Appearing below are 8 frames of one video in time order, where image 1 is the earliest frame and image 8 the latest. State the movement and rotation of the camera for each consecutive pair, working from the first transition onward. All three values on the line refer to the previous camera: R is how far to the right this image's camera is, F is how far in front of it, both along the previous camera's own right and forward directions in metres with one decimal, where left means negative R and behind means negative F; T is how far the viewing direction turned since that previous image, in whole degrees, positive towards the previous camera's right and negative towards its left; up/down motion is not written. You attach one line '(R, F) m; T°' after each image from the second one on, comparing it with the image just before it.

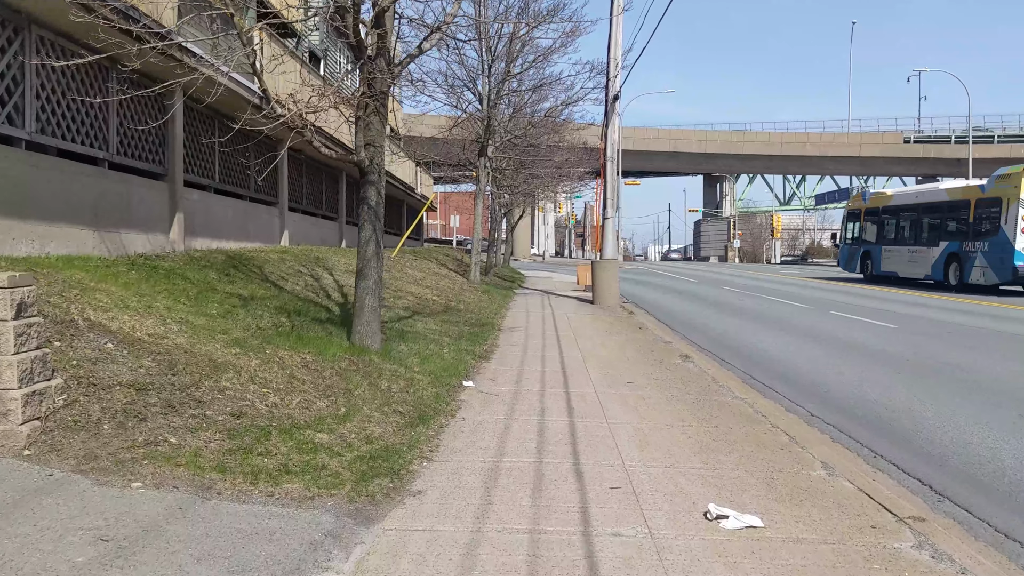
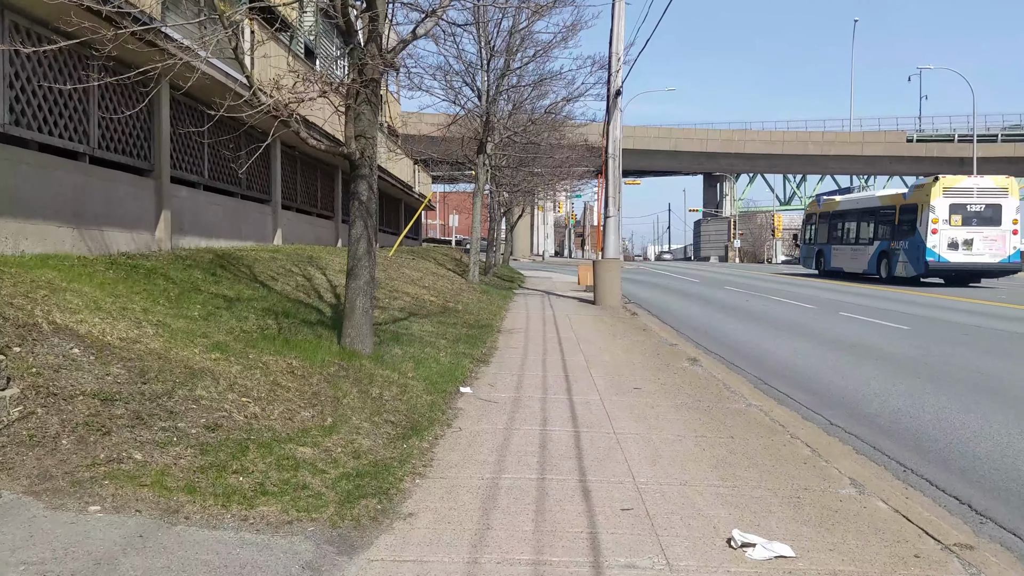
(0.0, +0.5) m; 0°
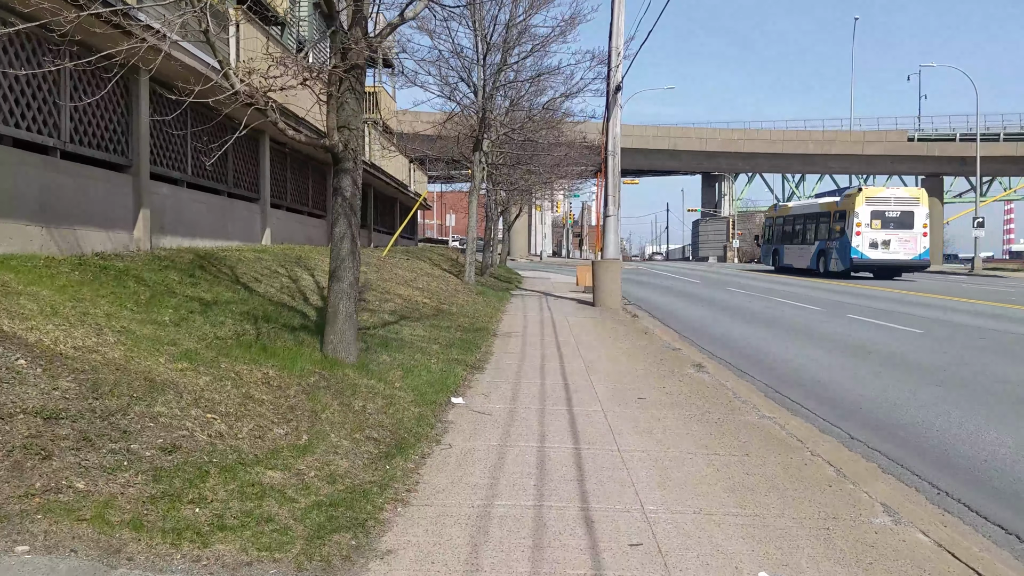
(0.0, +0.6) m; 0°
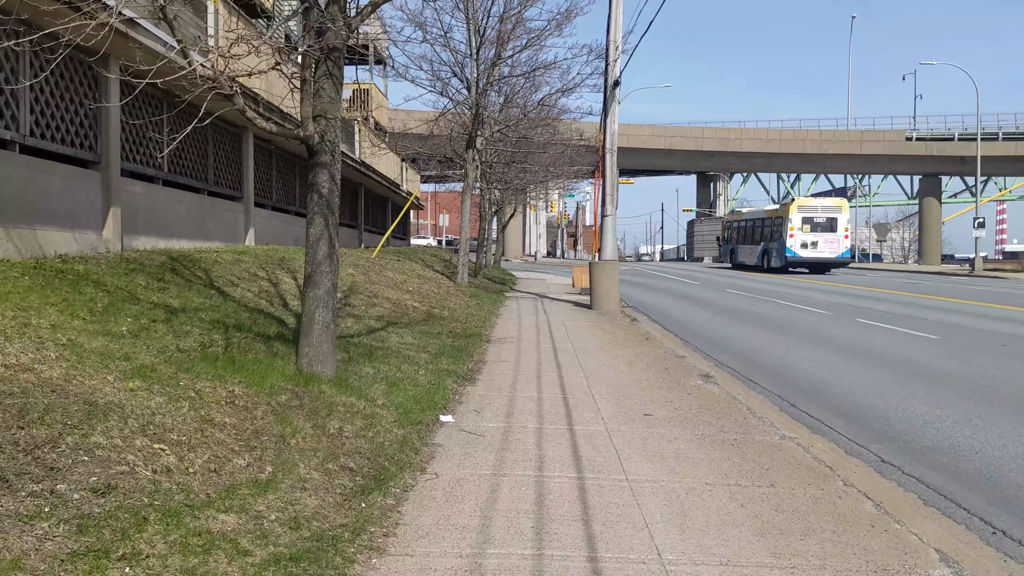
(0.0, +0.7) m; 0°
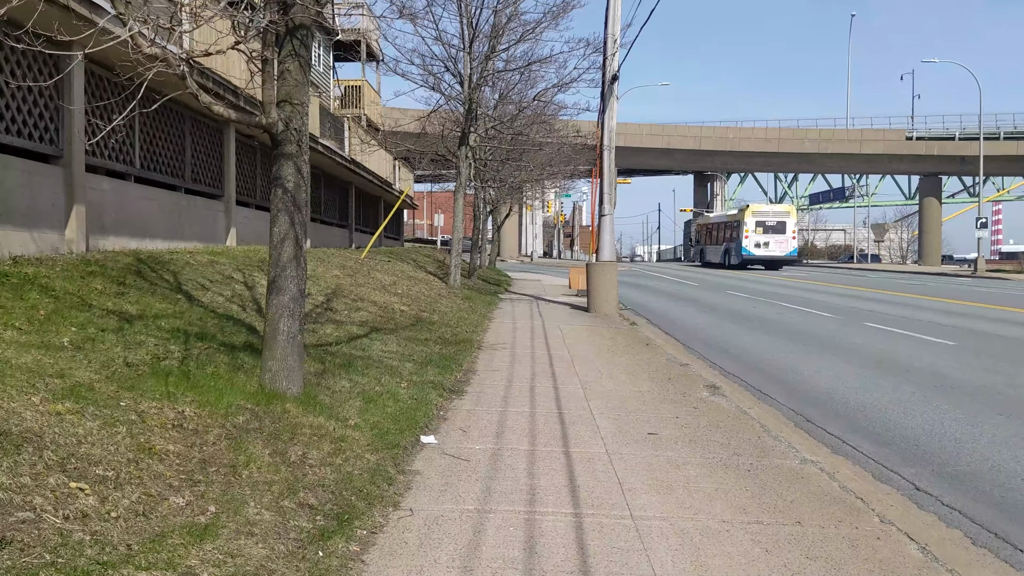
(0.0, +0.7) m; 0°
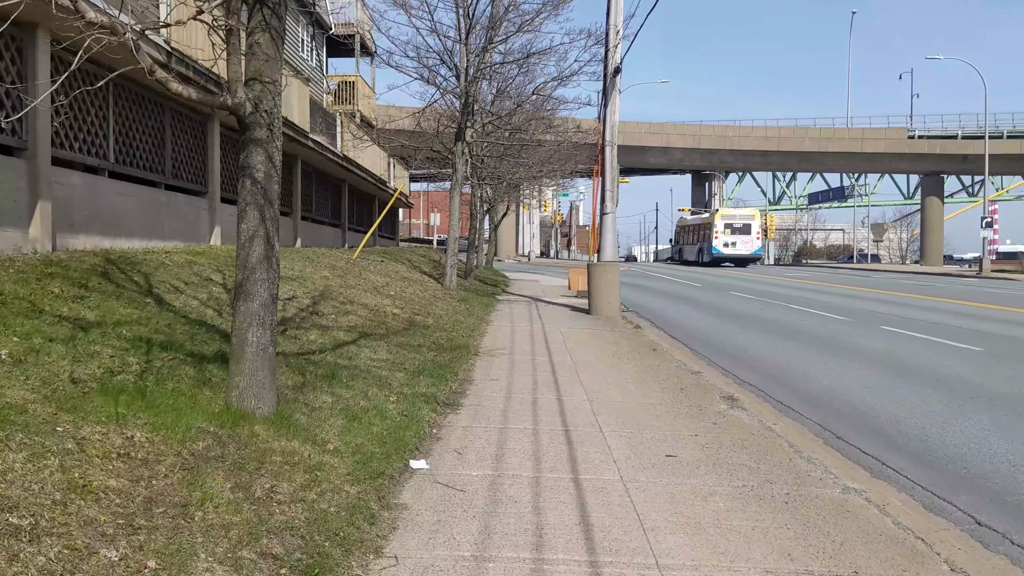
(0.0, +0.7) m; 0°
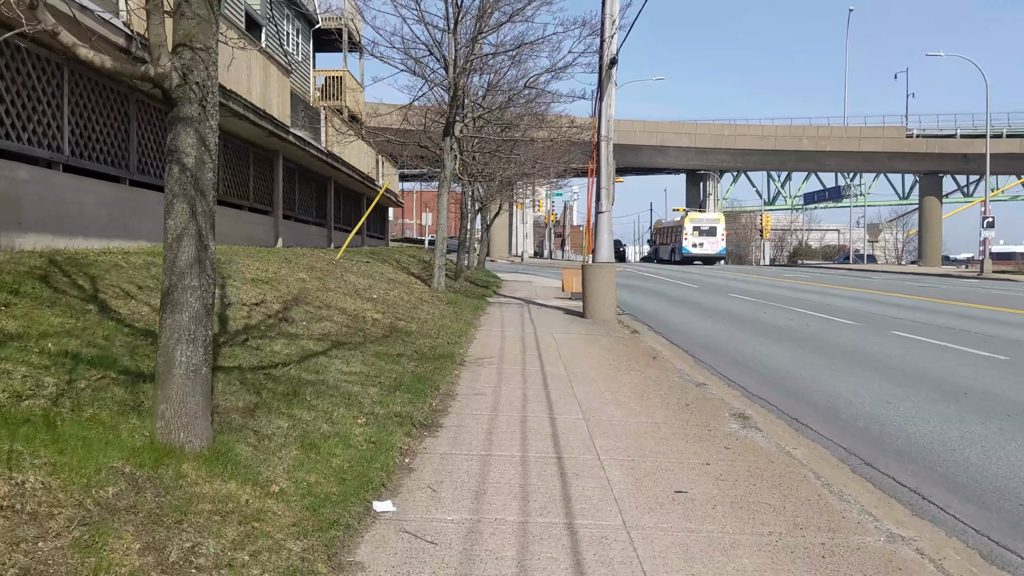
(+0.1, +0.8) m; 0°
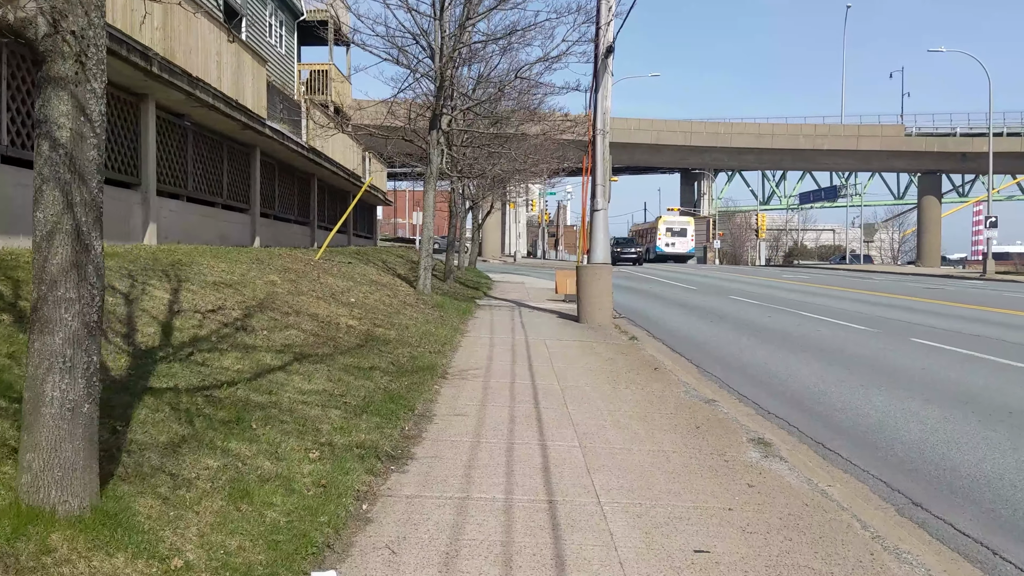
(+0.1, +1.0) m; 0°
